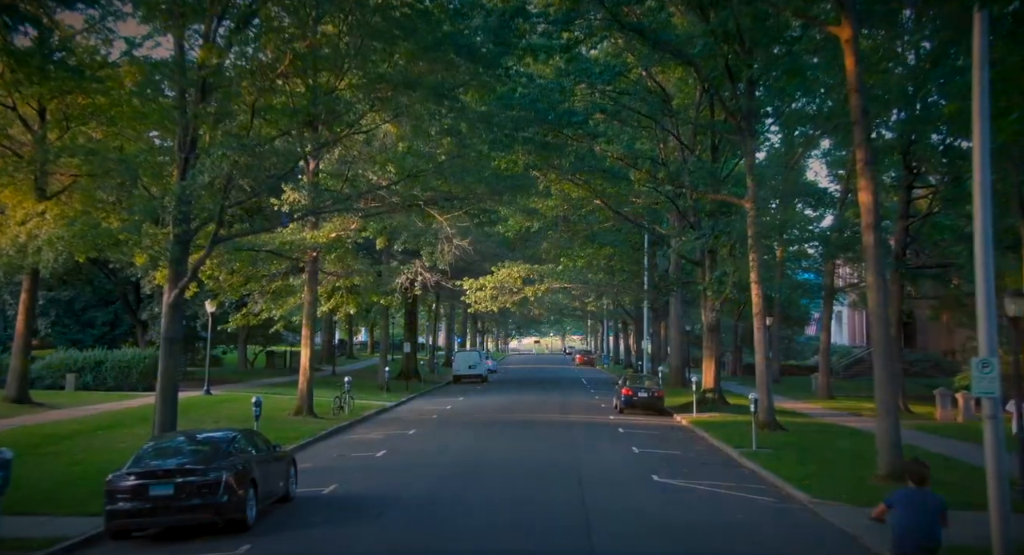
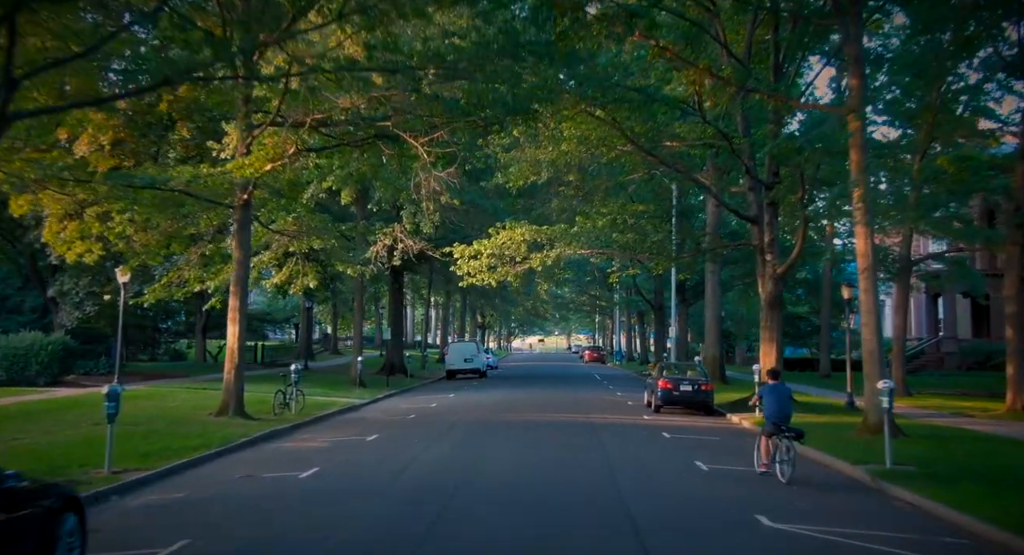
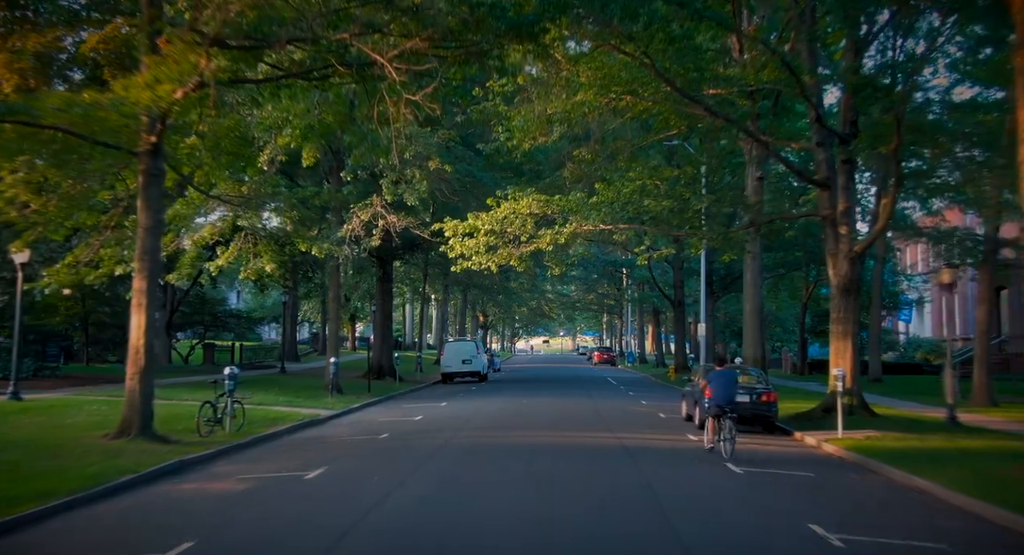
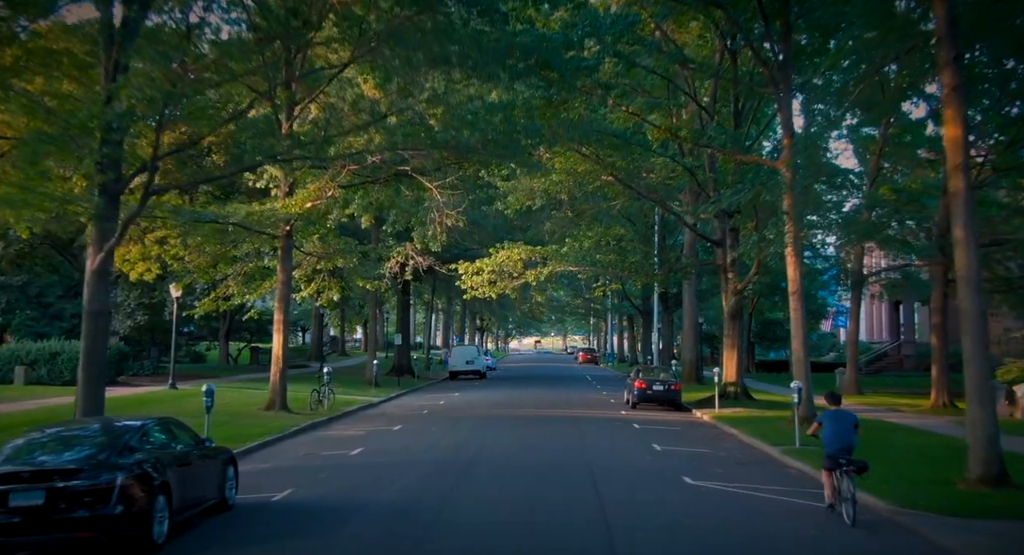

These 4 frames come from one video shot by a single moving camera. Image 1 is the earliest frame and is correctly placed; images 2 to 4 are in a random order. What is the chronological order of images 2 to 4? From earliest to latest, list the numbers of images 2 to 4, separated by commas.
4, 2, 3
